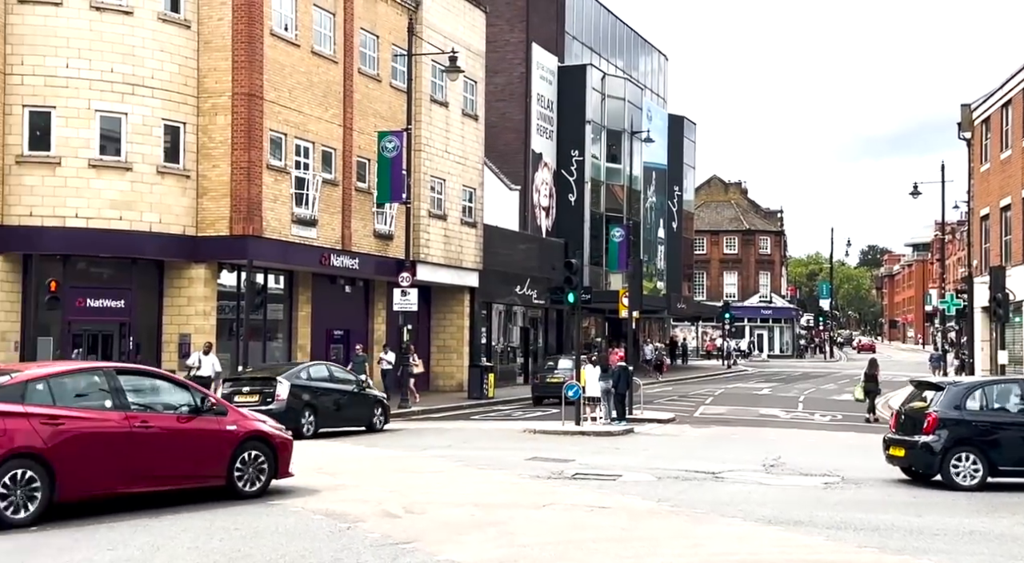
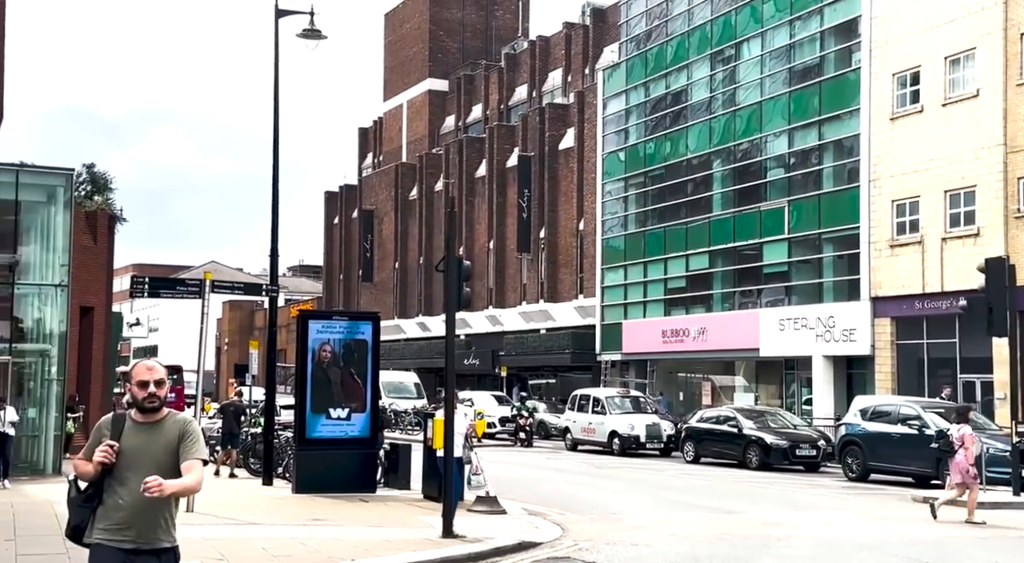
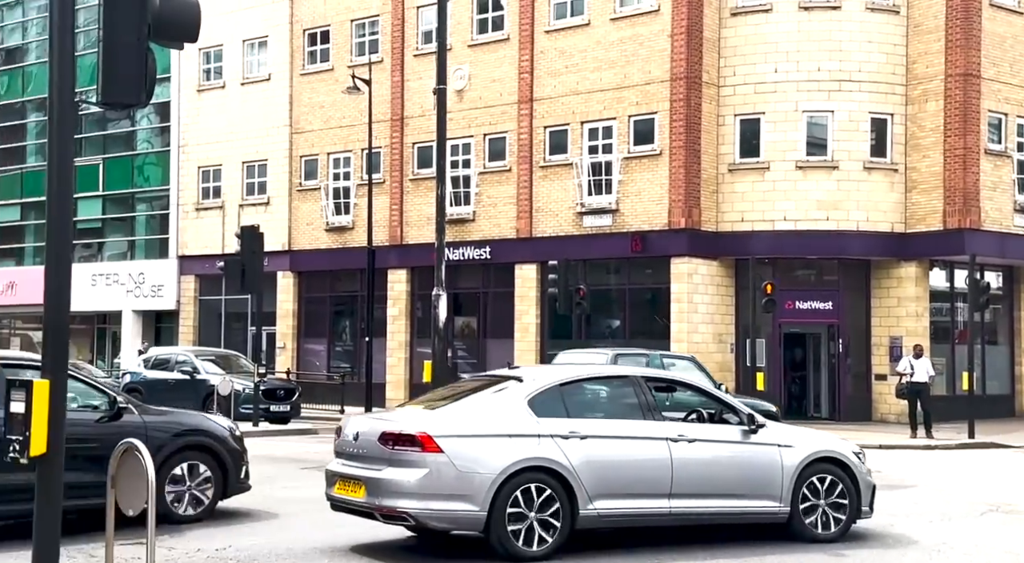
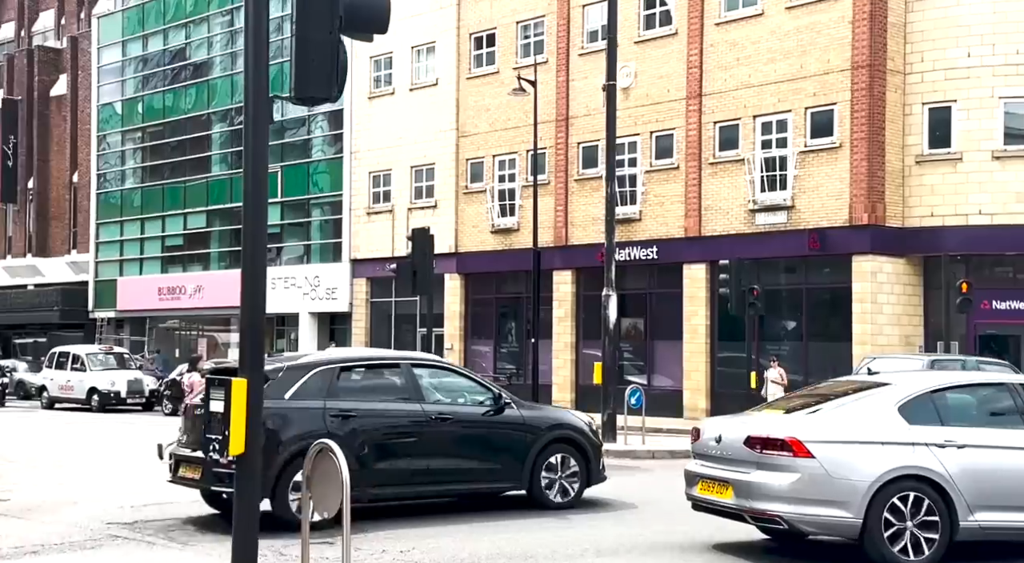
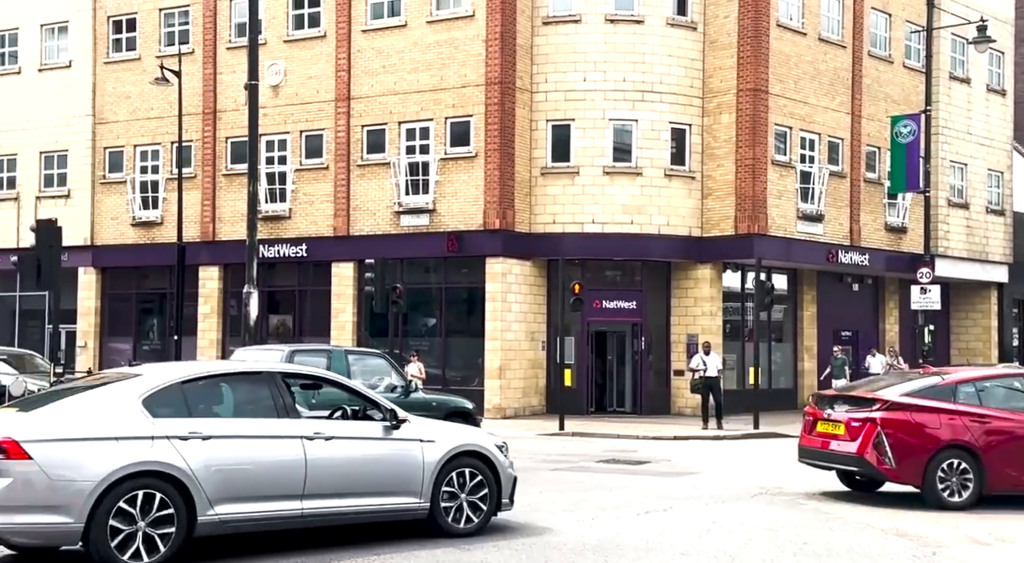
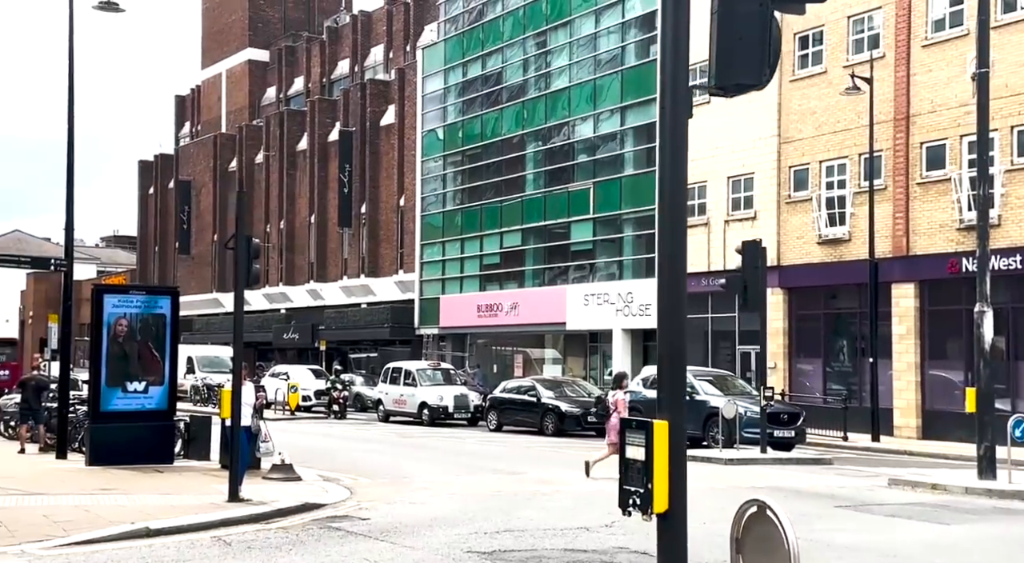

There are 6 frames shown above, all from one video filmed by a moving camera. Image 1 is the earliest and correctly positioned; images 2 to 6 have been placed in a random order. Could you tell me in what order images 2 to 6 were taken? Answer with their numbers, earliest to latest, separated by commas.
5, 3, 4, 6, 2
